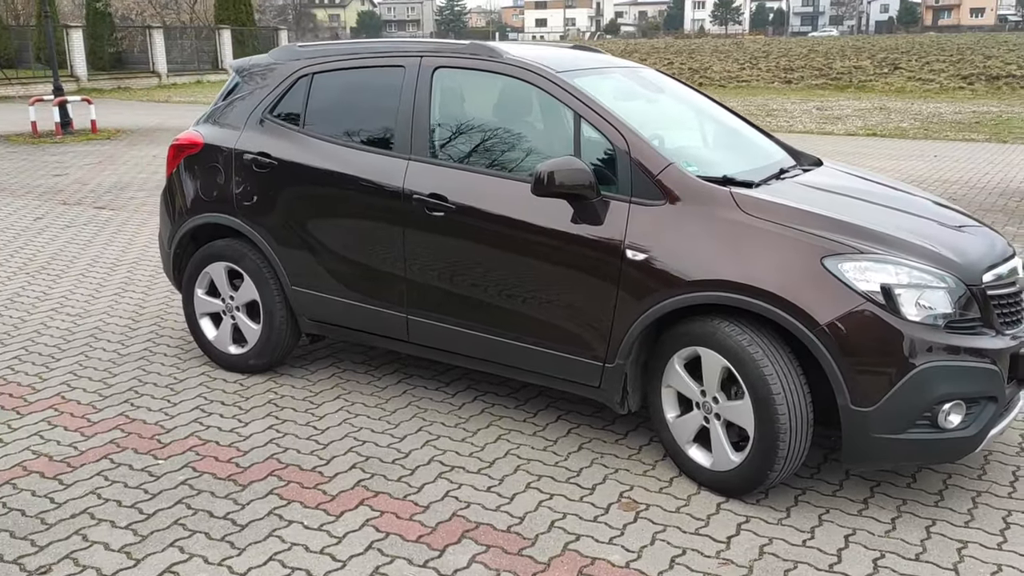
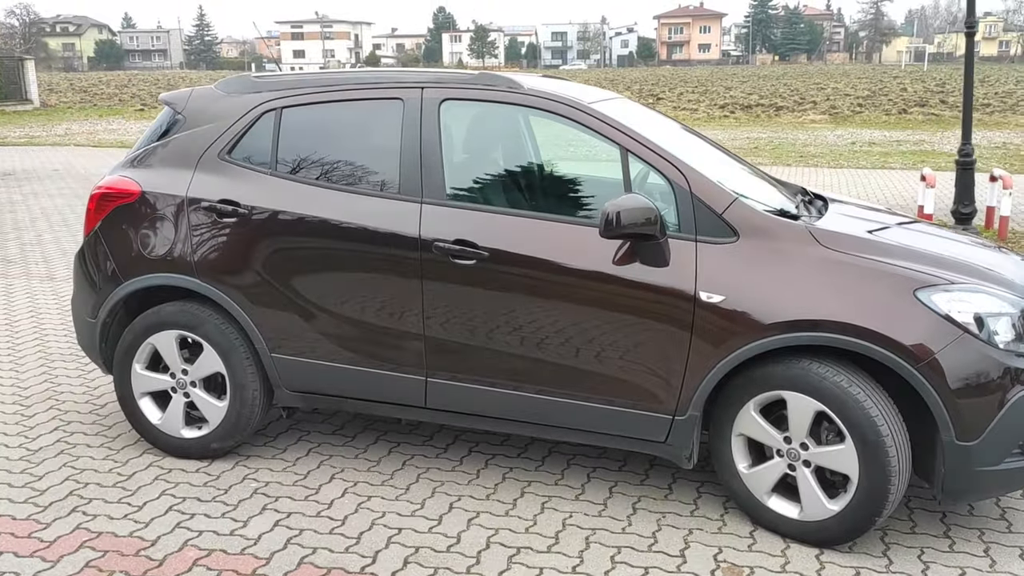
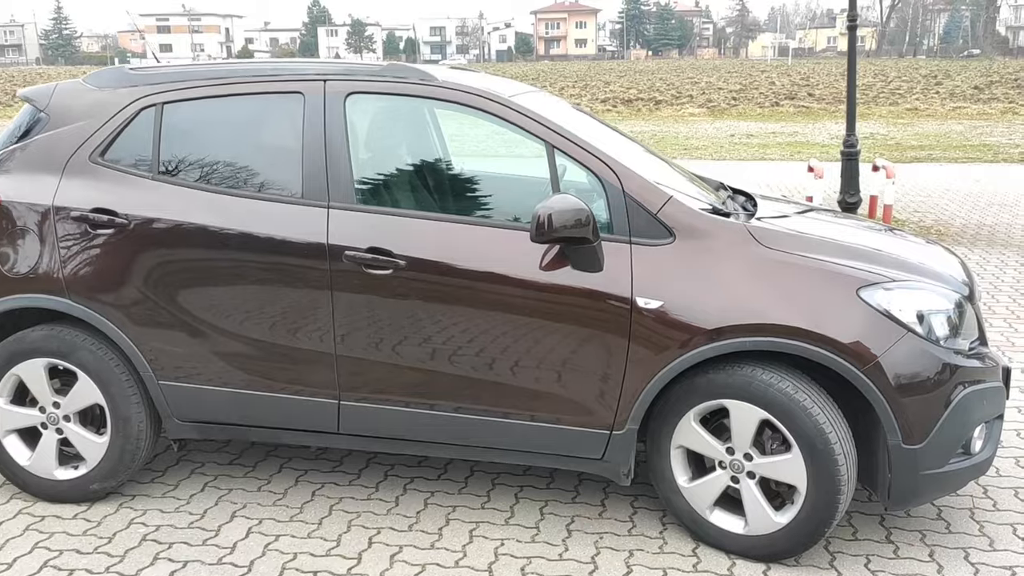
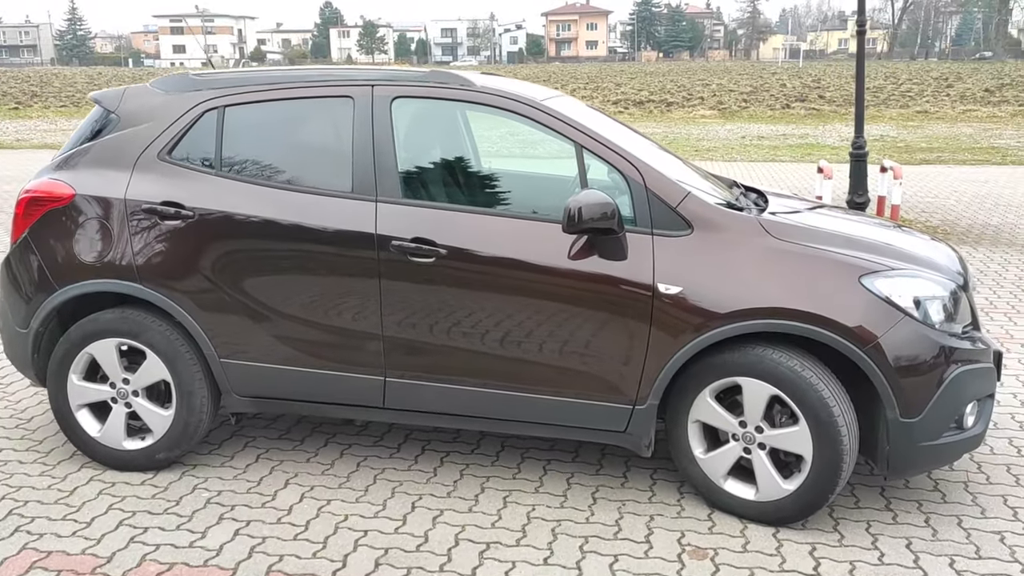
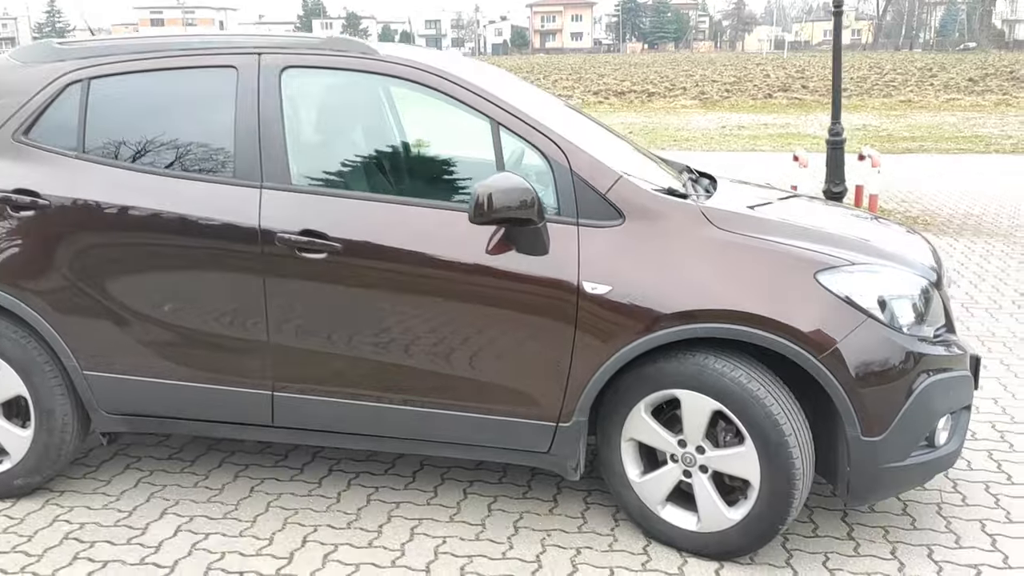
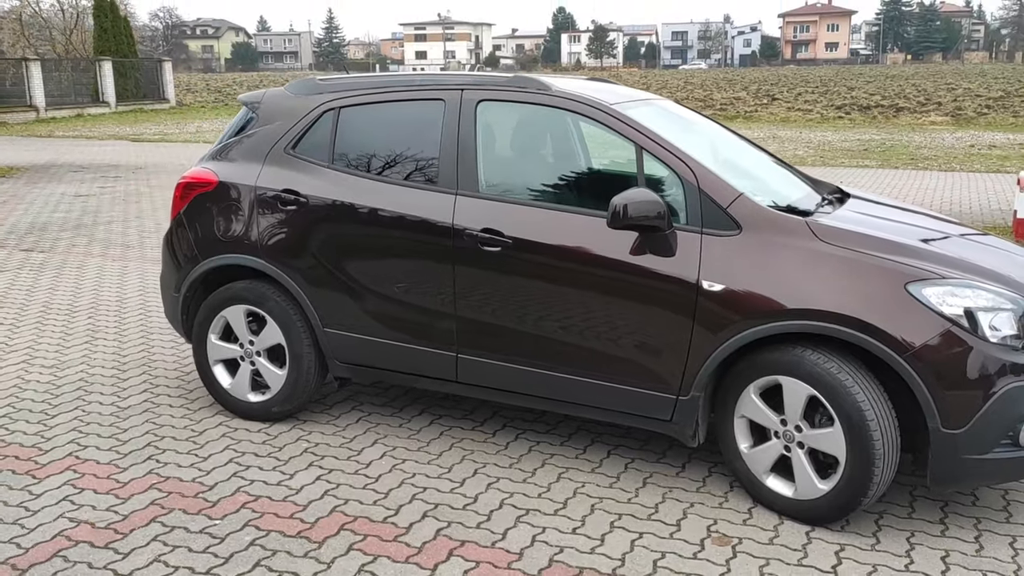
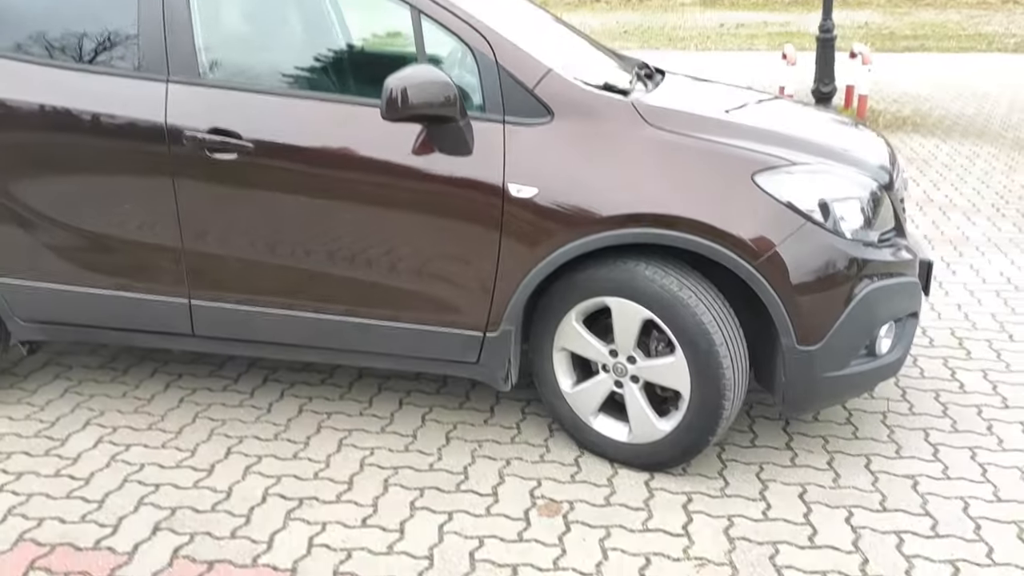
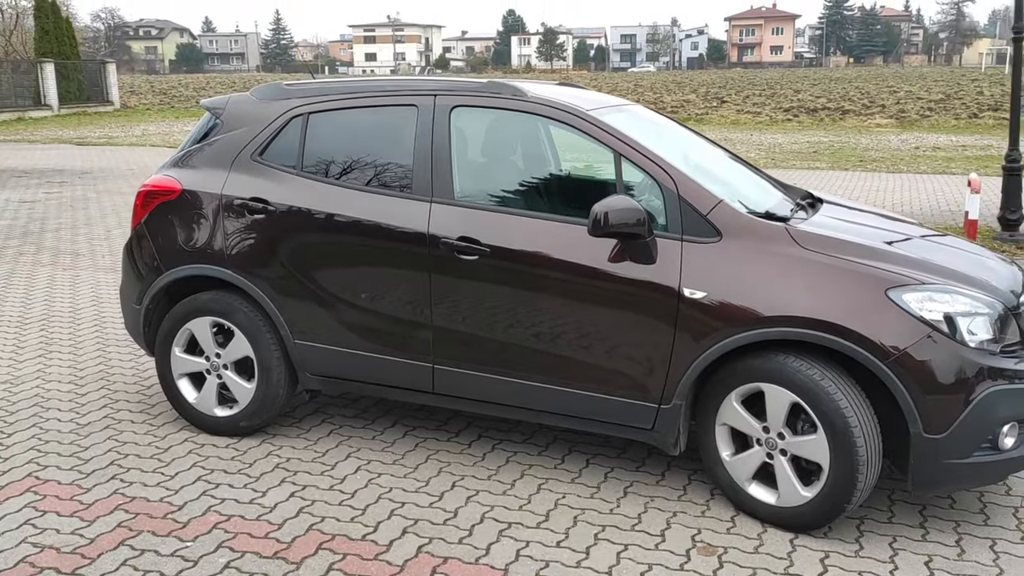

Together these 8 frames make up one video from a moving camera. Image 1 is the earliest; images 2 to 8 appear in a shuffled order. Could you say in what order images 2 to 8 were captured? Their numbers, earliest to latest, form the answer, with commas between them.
6, 8, 2, 4, 3, 5, 7
